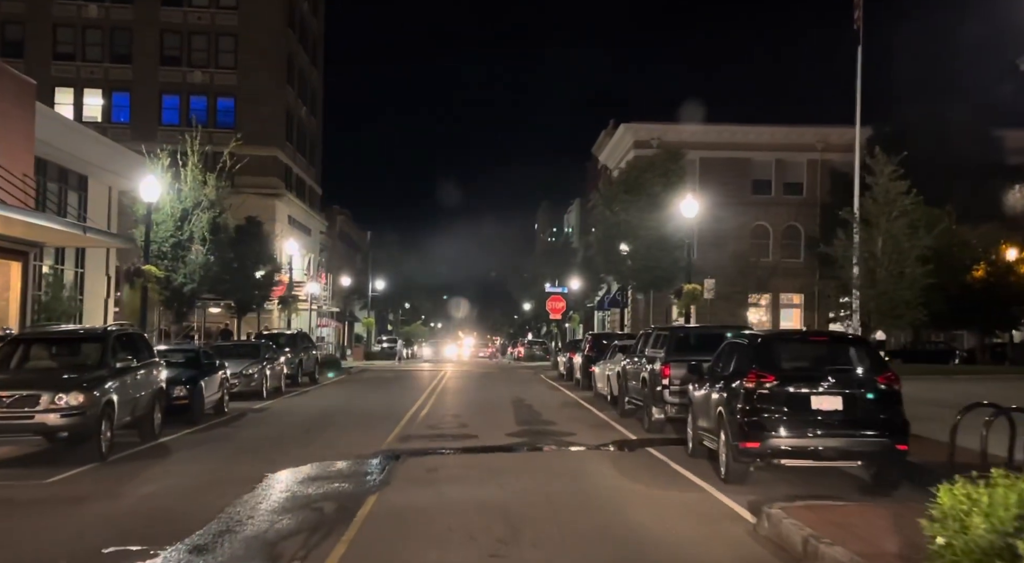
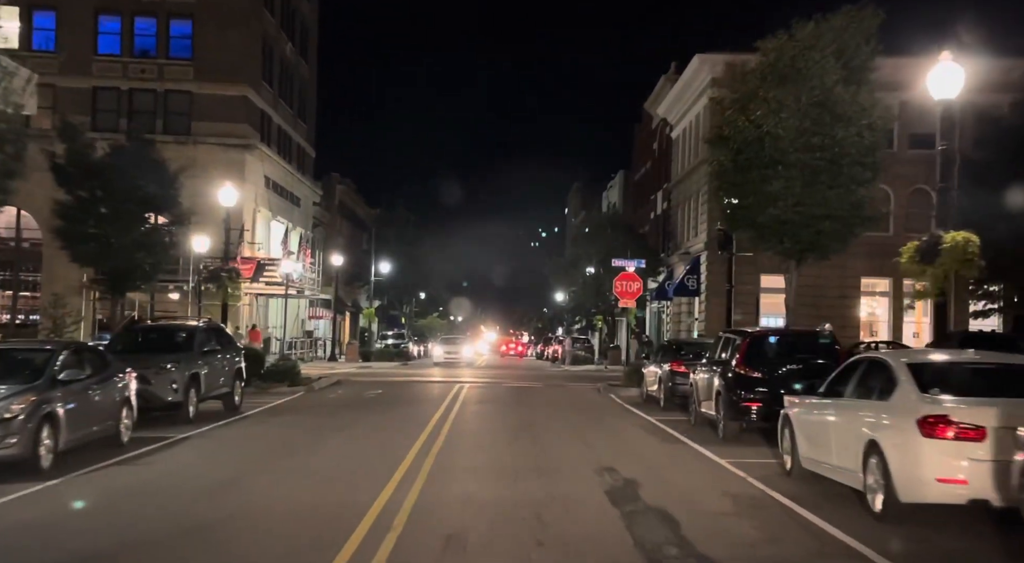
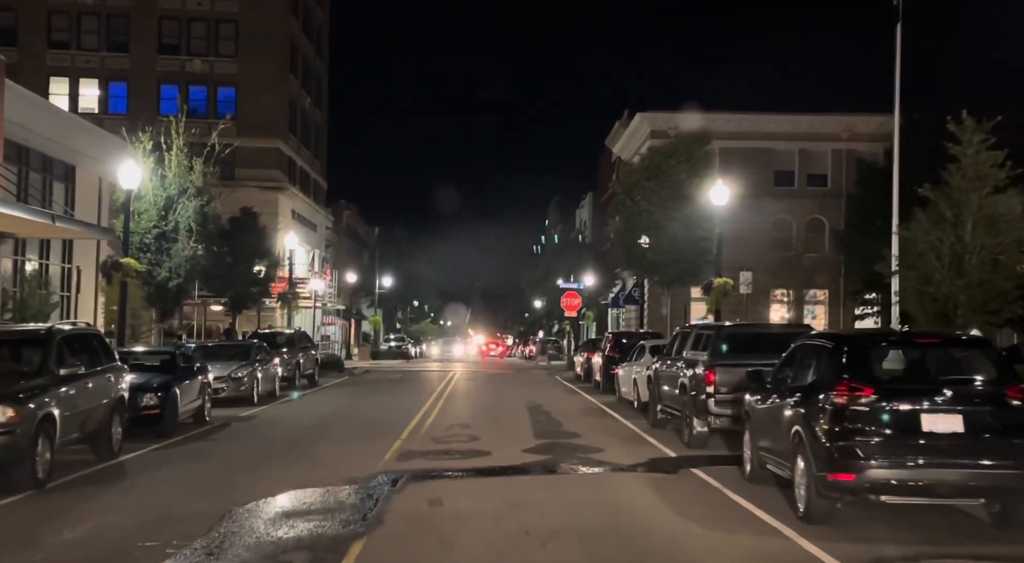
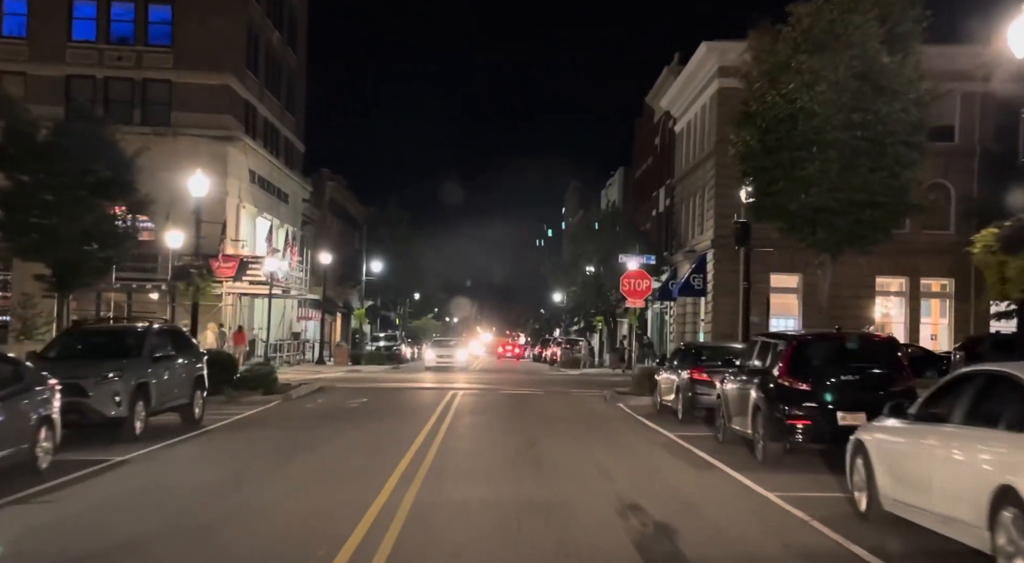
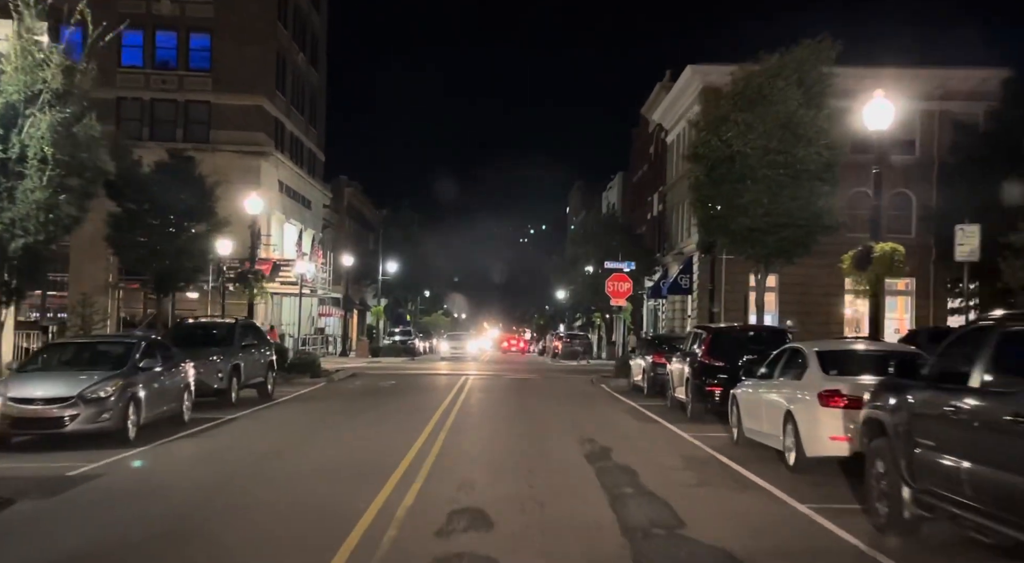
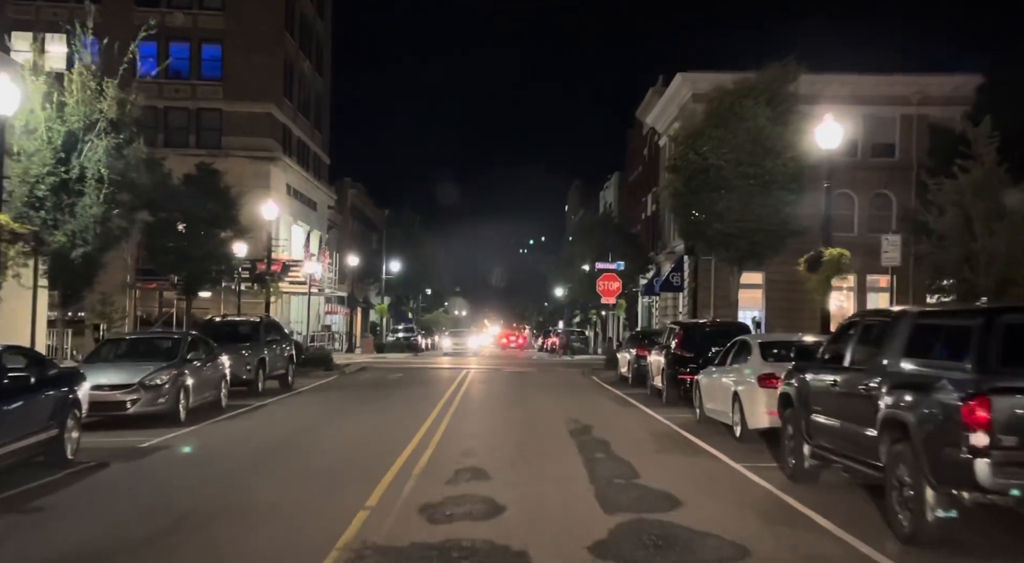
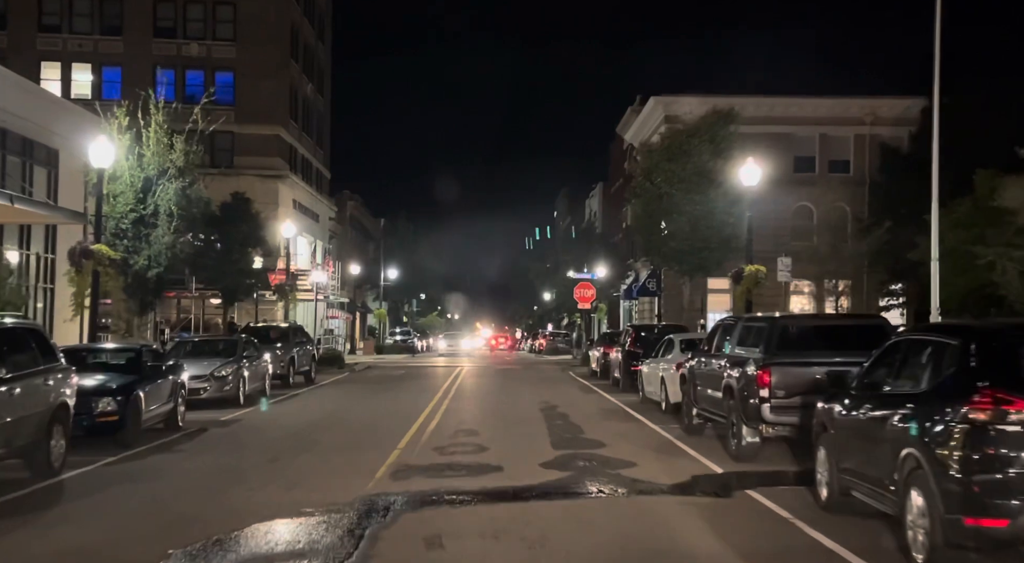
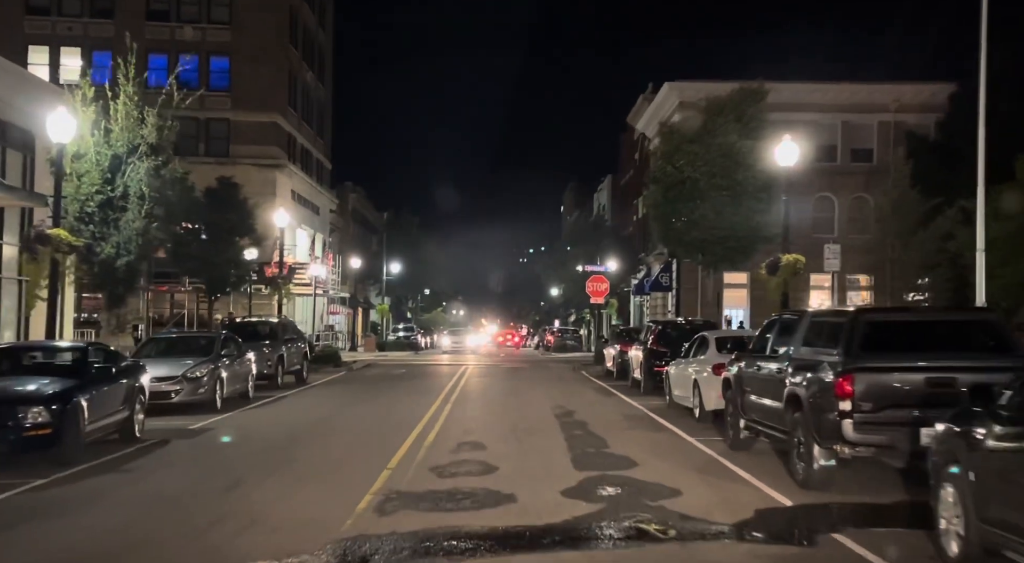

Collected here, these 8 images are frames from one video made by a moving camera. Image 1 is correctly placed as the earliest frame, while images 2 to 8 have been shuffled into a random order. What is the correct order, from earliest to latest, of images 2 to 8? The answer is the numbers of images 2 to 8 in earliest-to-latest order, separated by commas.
3, 7, 8, 6, 5, 2, 4
